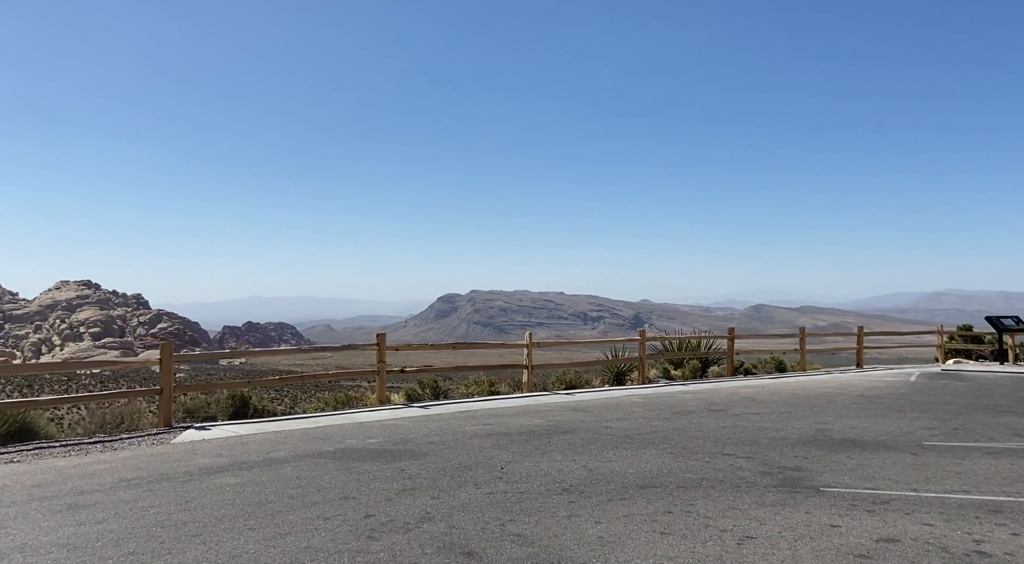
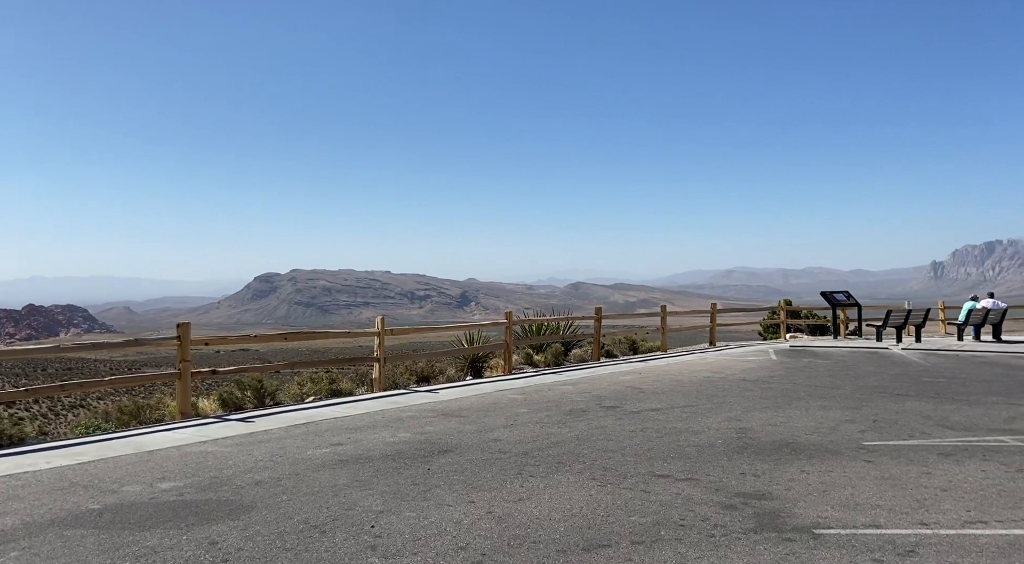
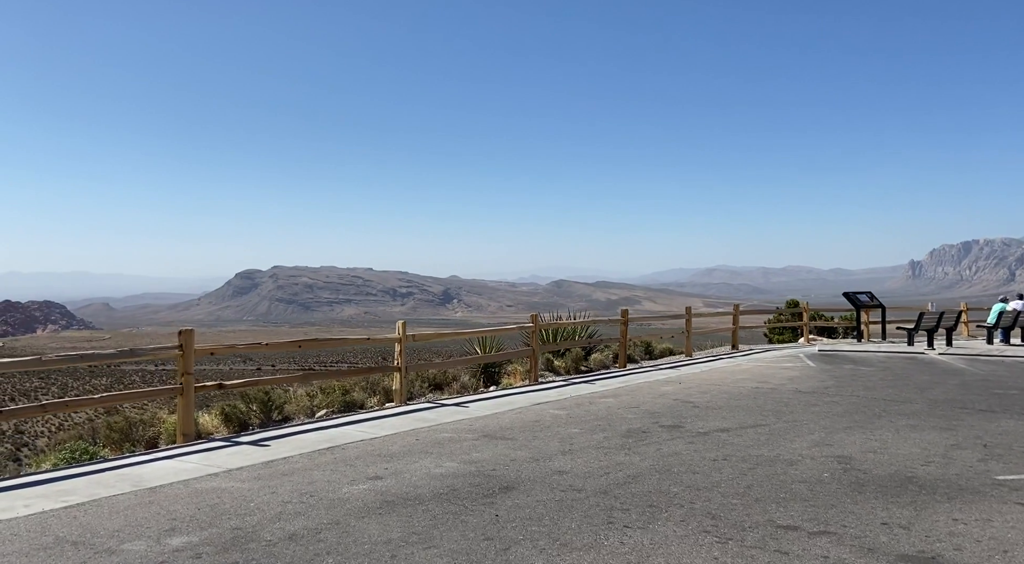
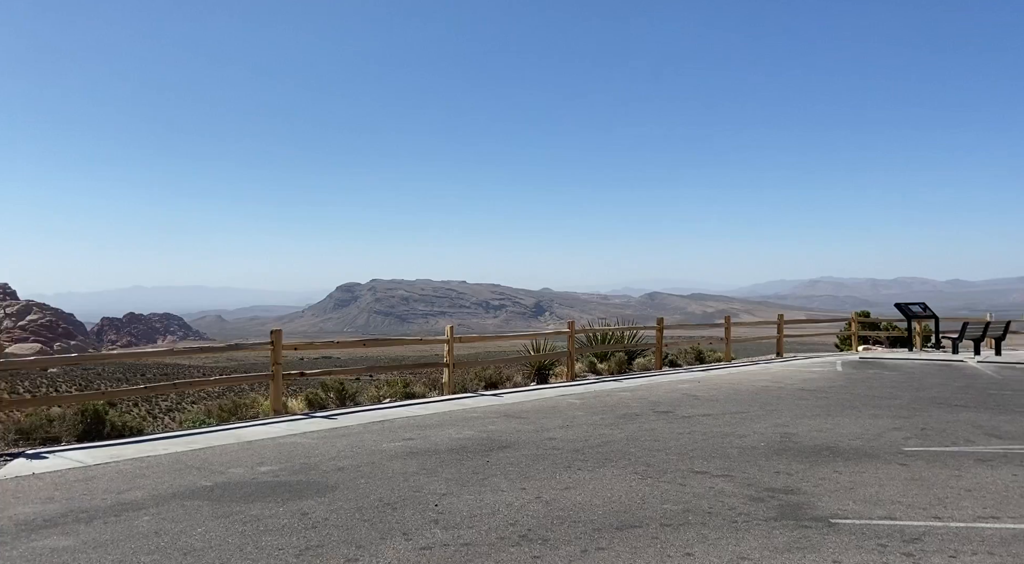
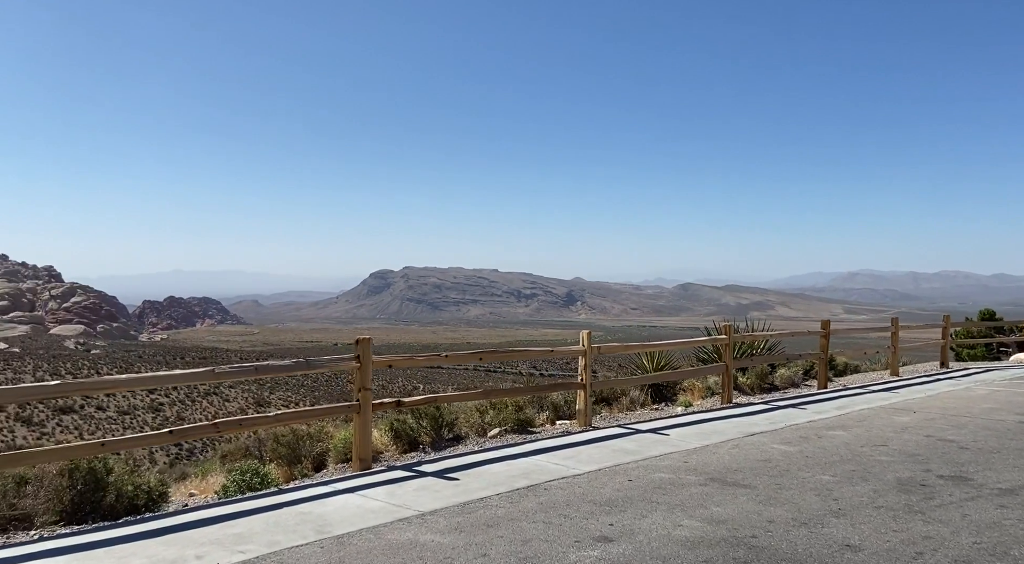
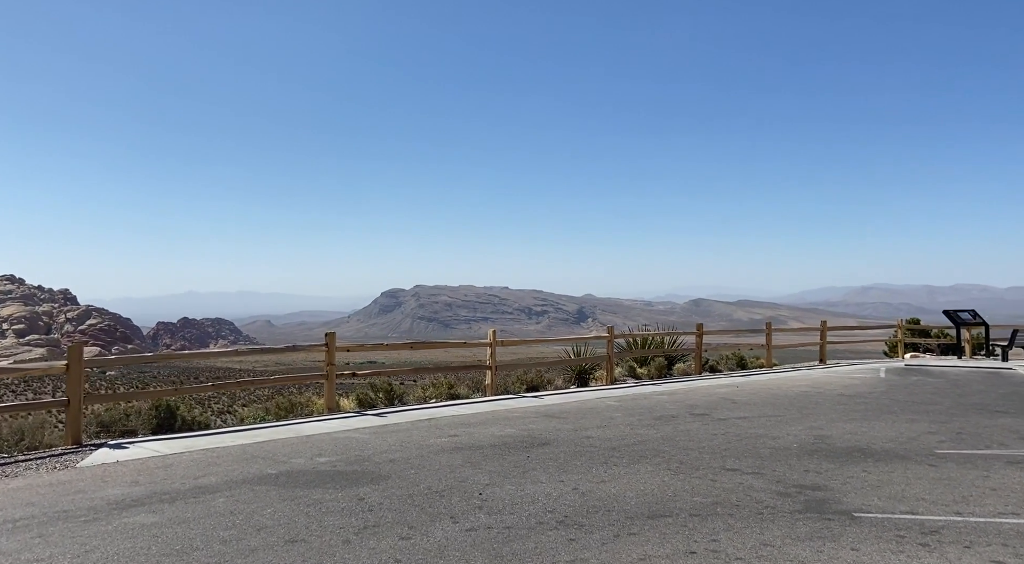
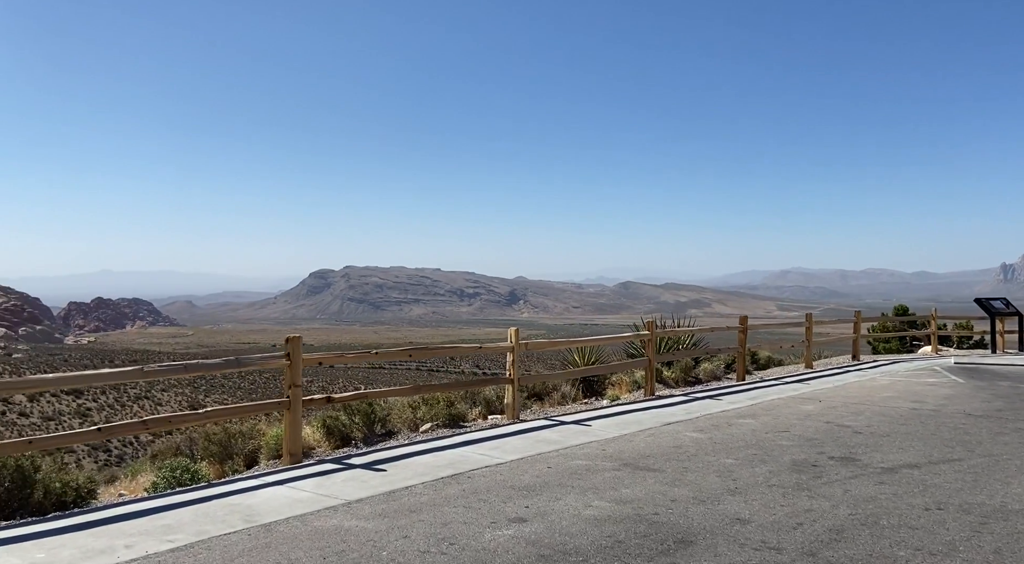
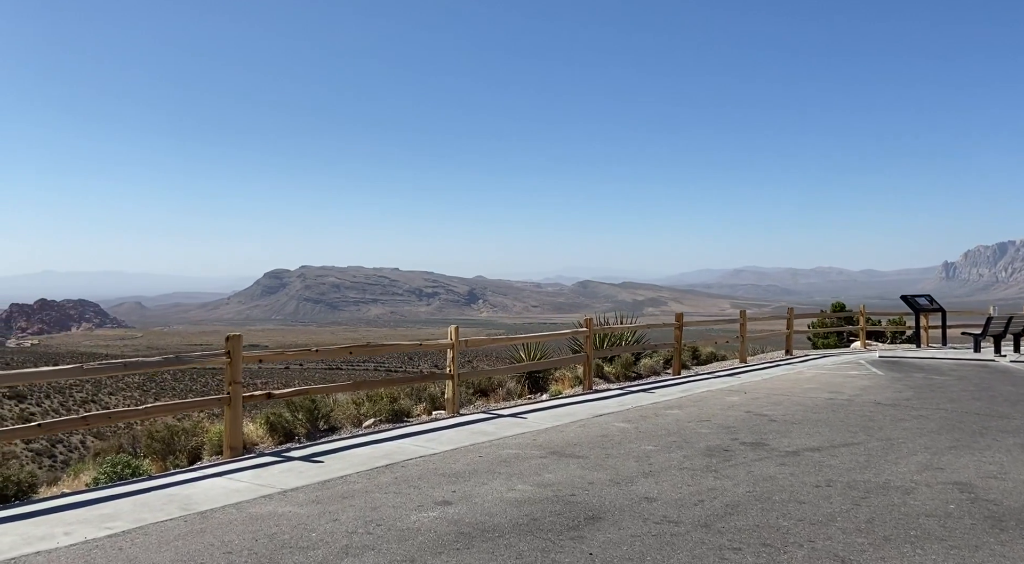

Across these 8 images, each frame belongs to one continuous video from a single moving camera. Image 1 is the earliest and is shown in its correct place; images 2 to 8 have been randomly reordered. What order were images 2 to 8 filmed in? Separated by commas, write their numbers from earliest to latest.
6, 4, 2, 3, 8, 7, 5
